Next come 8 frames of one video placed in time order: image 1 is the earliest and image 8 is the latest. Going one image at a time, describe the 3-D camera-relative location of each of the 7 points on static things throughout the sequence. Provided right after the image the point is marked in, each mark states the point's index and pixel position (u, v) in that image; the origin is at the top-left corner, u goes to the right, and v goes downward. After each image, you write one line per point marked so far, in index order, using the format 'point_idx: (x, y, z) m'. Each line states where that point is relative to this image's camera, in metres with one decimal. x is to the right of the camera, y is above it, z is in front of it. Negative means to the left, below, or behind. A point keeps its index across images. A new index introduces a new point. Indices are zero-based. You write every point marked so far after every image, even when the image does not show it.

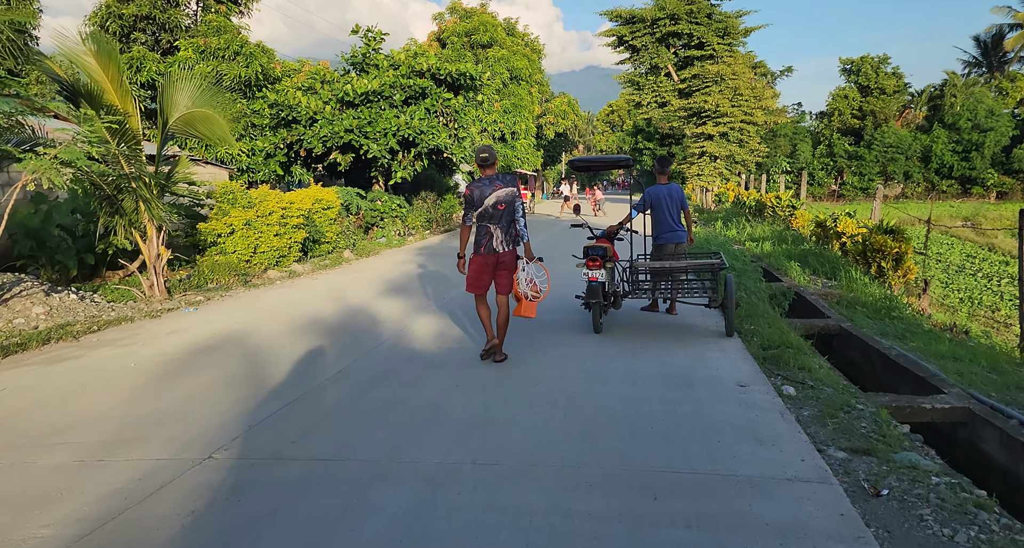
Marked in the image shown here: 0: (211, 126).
0: (-3.8, +1.9, +7.5) m
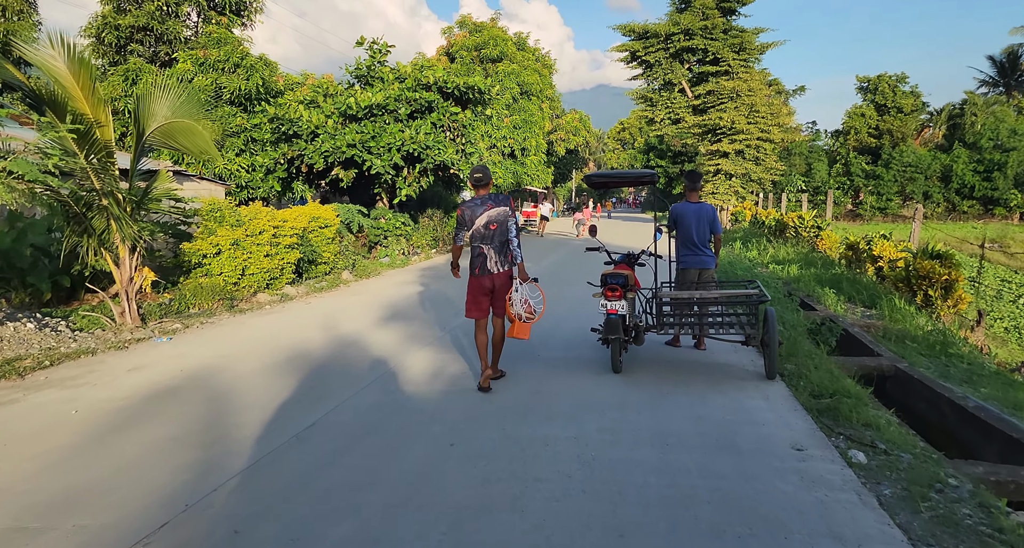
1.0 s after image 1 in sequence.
0: (-3.7, +1.6, +7.0) m
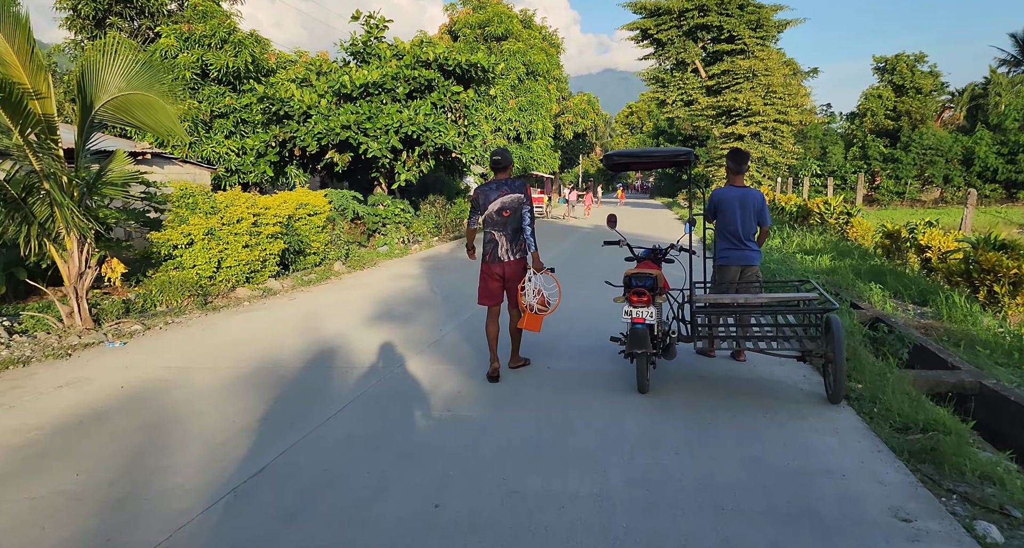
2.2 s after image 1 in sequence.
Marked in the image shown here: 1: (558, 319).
0: (-3.7, +1.6, +6.1) m
1: (+0.5, -0.5, +6.3) m
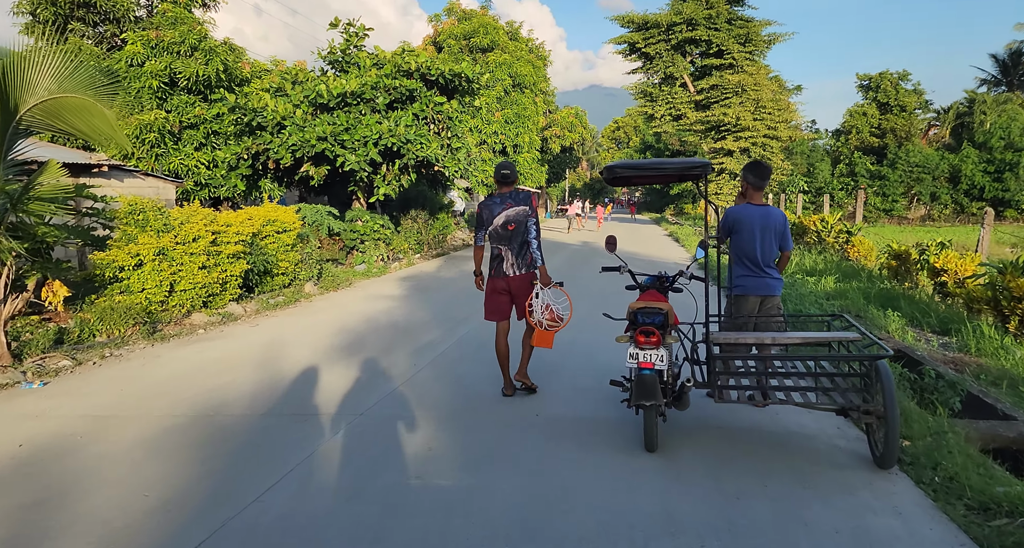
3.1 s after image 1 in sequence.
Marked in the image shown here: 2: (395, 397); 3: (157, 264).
0: (-3.8, +1.4, +5.4) m
1: (+0.3, -0.7, +5.6) m
2: (-0.9, -1.0, +4.6) m
3: (-4.0, +0.1, +6.7) m
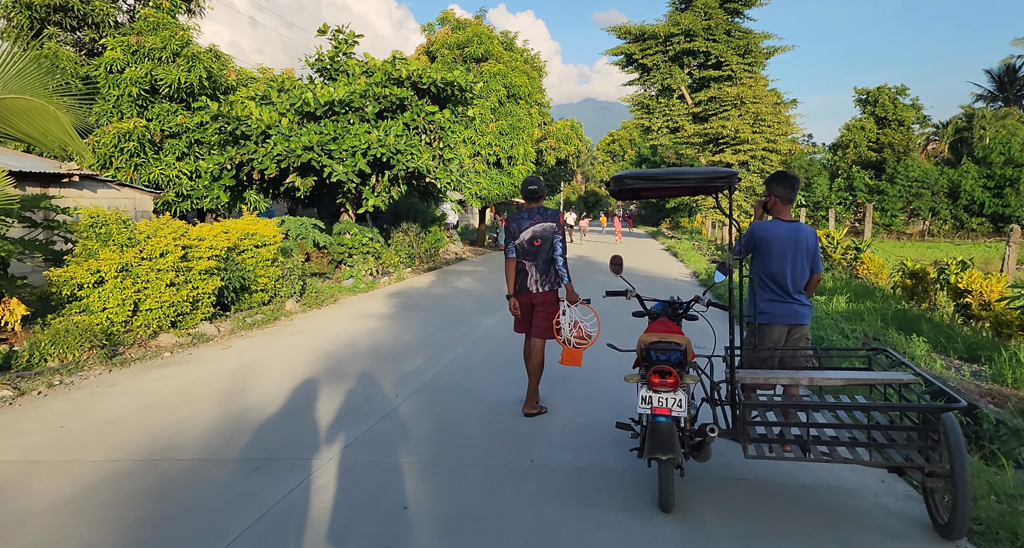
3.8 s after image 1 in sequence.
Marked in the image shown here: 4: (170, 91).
0: (-3.9, +1.2, +4.9) m
1: (+0.3, -0.9, +5.1) m
2: (-1.0, -1.1, +4.1) m
3: (-4.1, -0.1, +6.2) m
4: (-7.0, +3.7, +12.2) m
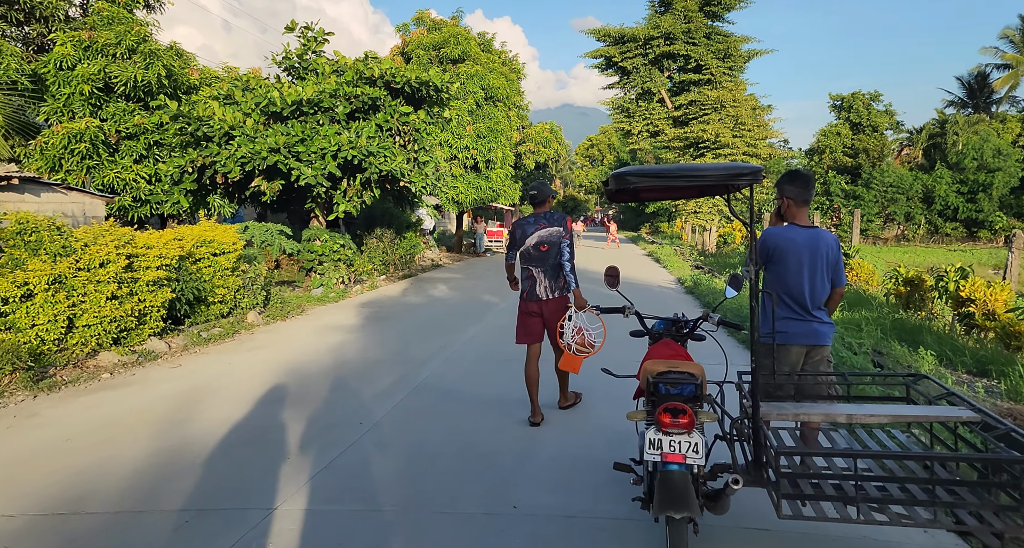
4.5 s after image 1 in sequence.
0: (-4.0, +1.1, +4.2) m
1: (+0.1, -1.0, +4.6) m
2: (-1.1, -1.2, +3.6) m
3: (-4.3, -0.2, +5.5) m
4: (-7.4, +3.6, +11.4) m
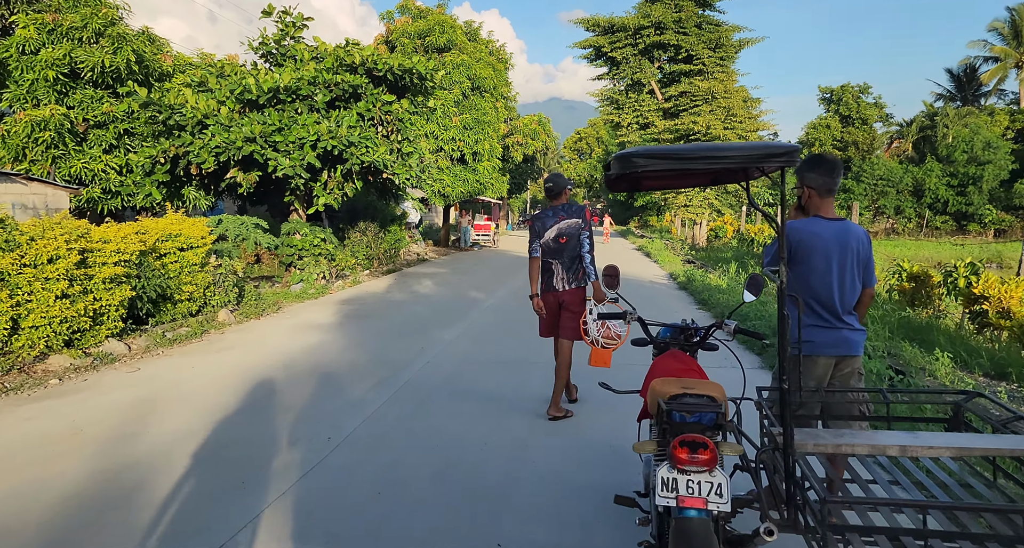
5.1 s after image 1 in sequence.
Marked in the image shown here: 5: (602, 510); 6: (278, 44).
0: (-4.1, +1.1, +3.7) m
1: (0.0, -1.0, +4.2) m
2: (-1.2, -1.2, +3.1) m
3: (-4.4, -0.2, +5.0) m
4: (-7.7, +3.6, +10.8) m
5: (+0.5, -1.1, +3.0) m
6: (-4.7, +4.6, +11.9) m
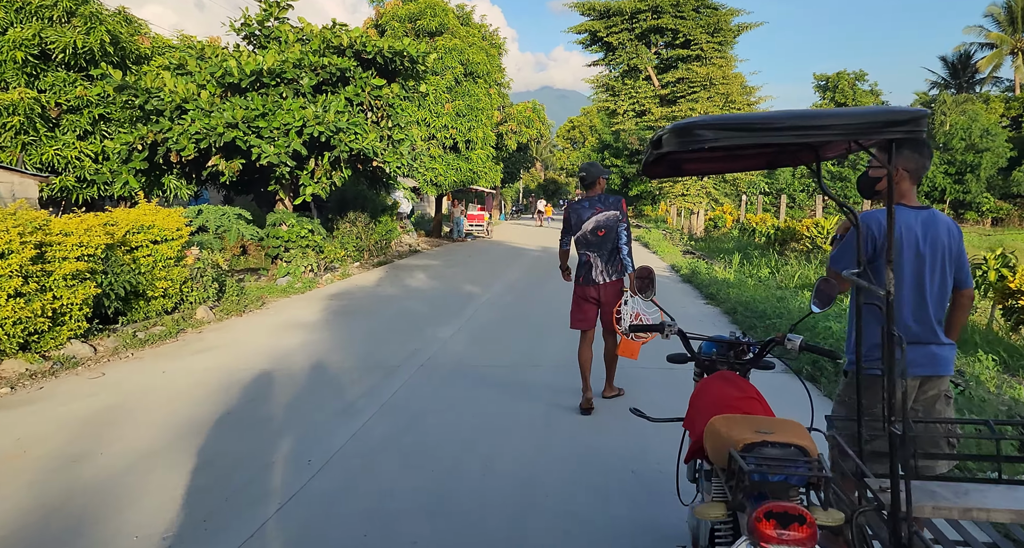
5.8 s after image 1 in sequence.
0: (-4.1, +1.1, +3.2) m
1: (0.0, -1.0, +3.8) m
2: (-1.1, -1.2, +2.7) m
3: (-4.4, -0.2, +4.5) m
4: (-7.7, +3.7, +10.2) m
5: (+0.5, -1.1, +2.6) m
6: (-4.7, +4.7, +11.3) m
